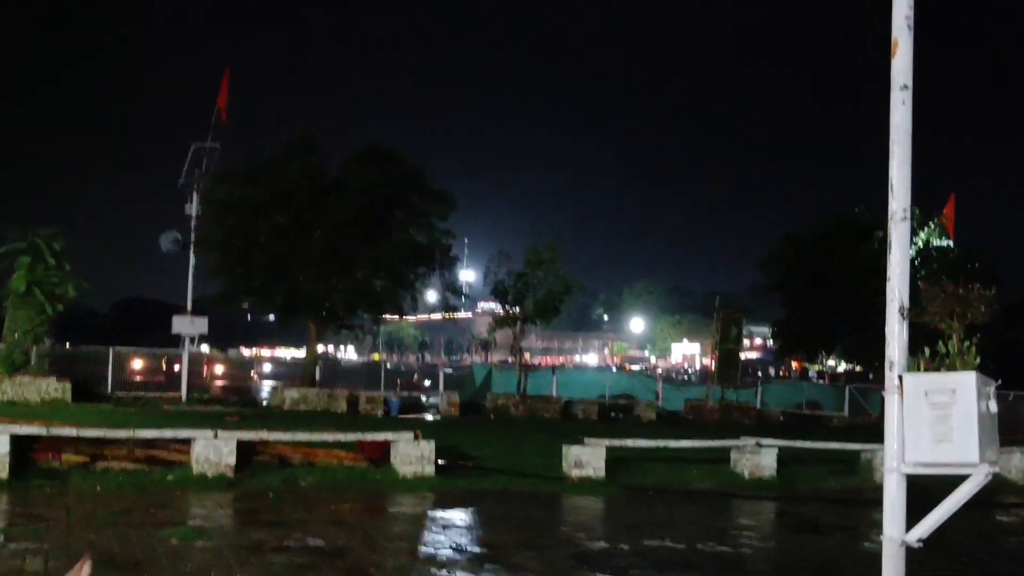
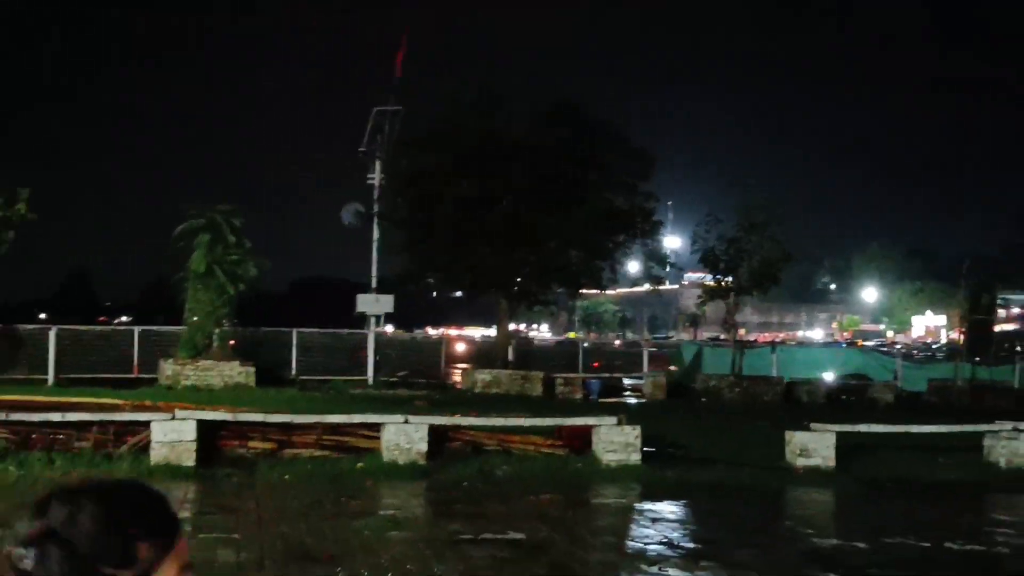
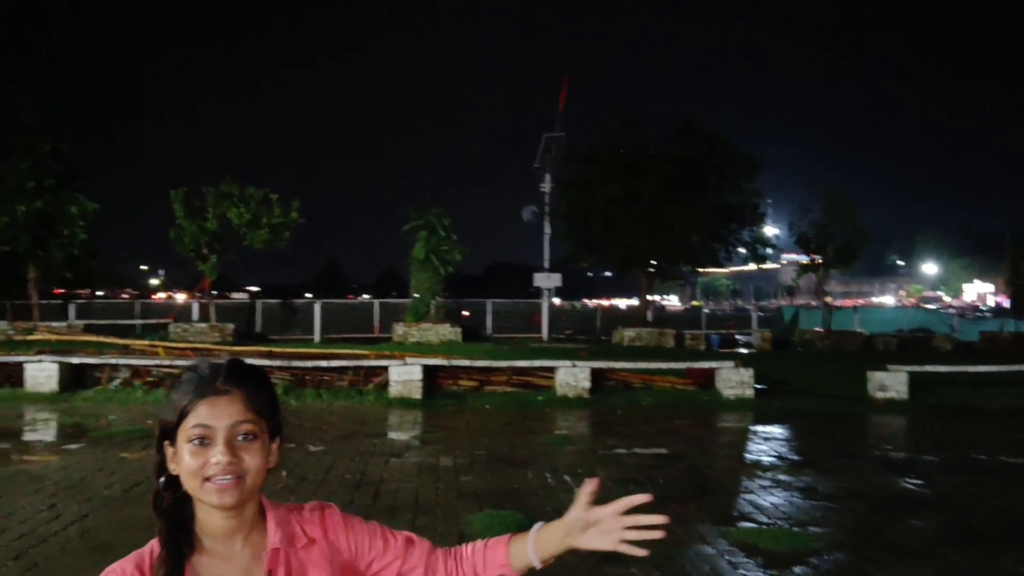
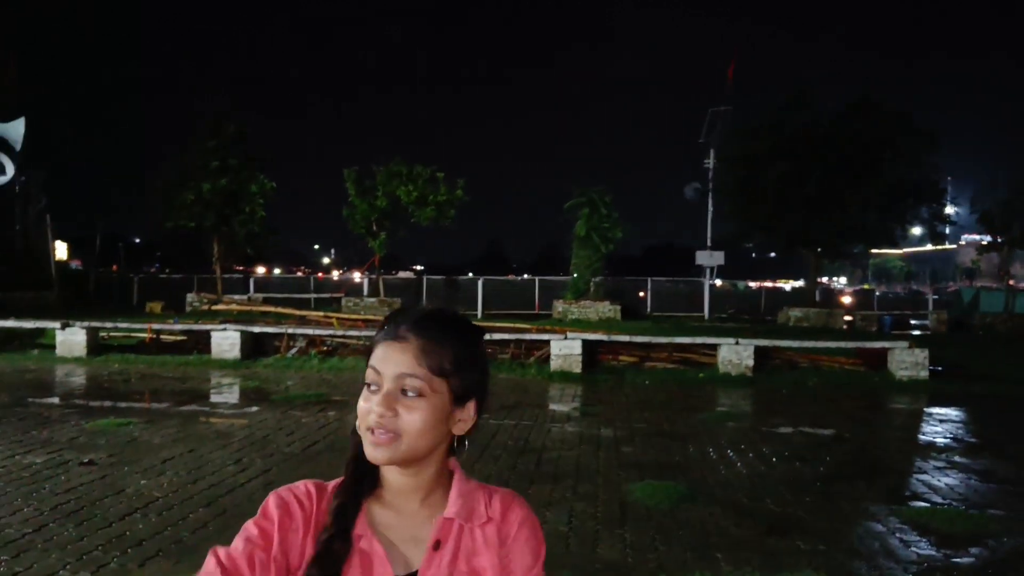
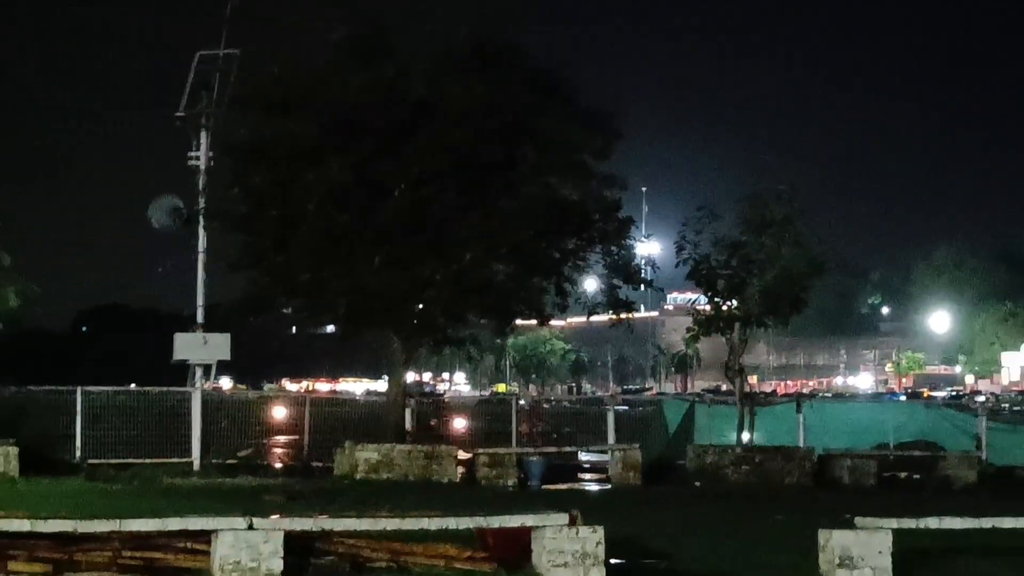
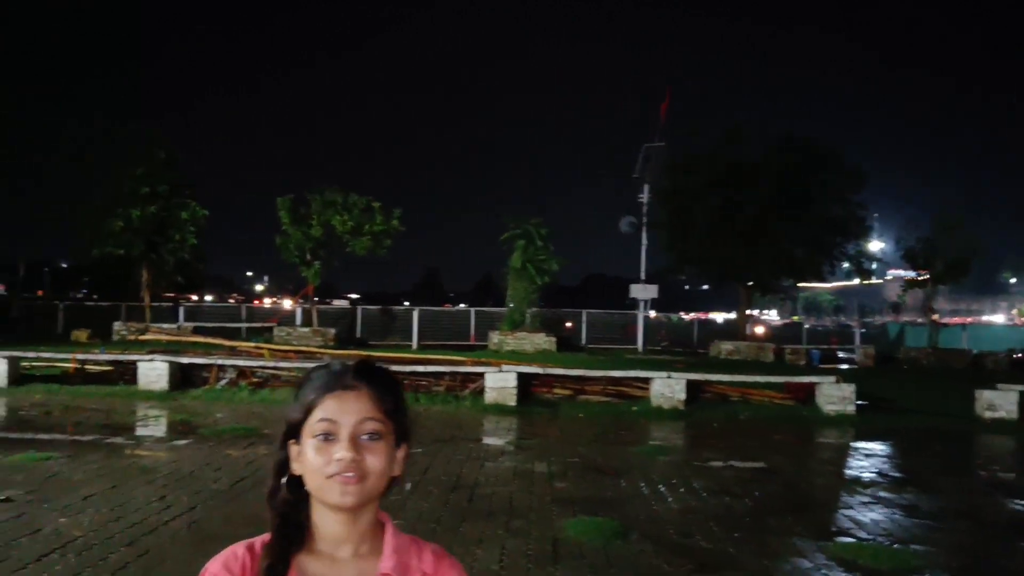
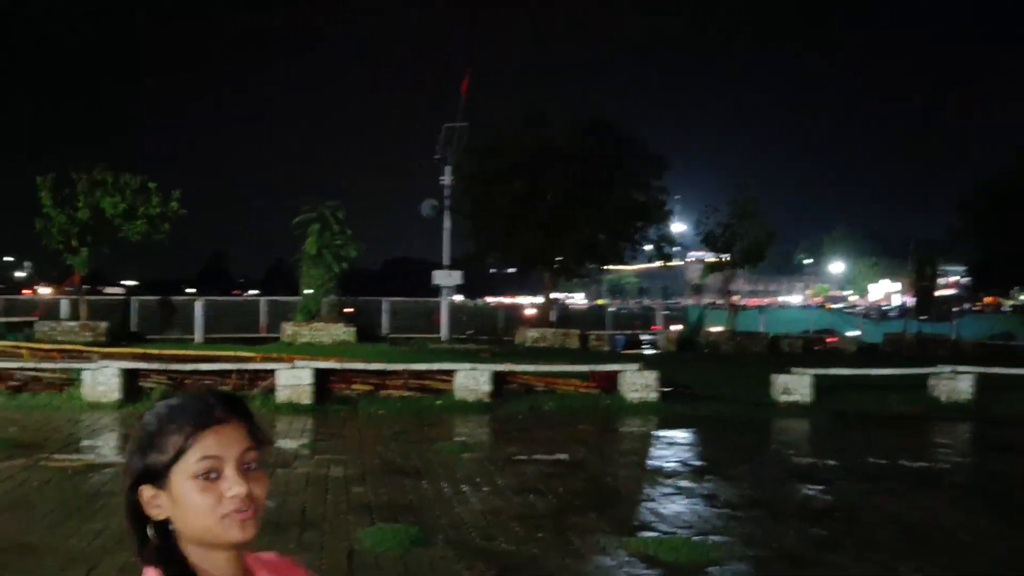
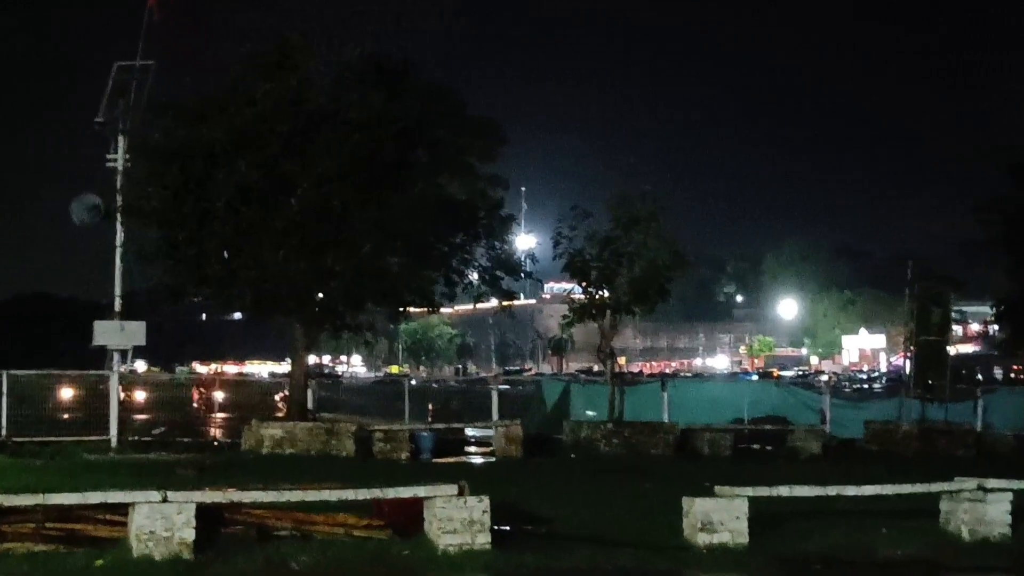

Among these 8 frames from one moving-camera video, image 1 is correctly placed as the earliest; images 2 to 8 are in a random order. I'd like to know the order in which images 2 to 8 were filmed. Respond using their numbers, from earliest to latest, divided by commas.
8, 5, 2, 7, 3, 6, 4
